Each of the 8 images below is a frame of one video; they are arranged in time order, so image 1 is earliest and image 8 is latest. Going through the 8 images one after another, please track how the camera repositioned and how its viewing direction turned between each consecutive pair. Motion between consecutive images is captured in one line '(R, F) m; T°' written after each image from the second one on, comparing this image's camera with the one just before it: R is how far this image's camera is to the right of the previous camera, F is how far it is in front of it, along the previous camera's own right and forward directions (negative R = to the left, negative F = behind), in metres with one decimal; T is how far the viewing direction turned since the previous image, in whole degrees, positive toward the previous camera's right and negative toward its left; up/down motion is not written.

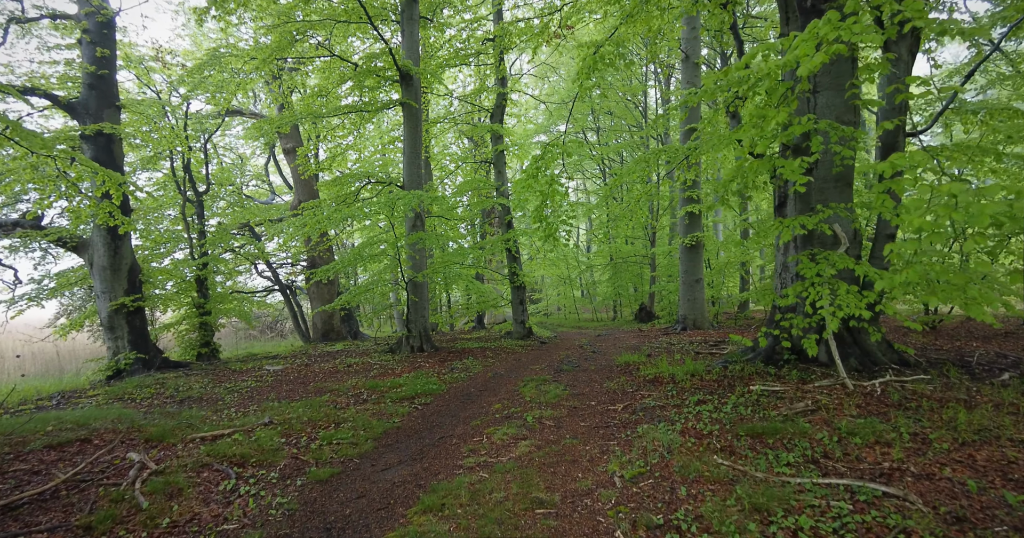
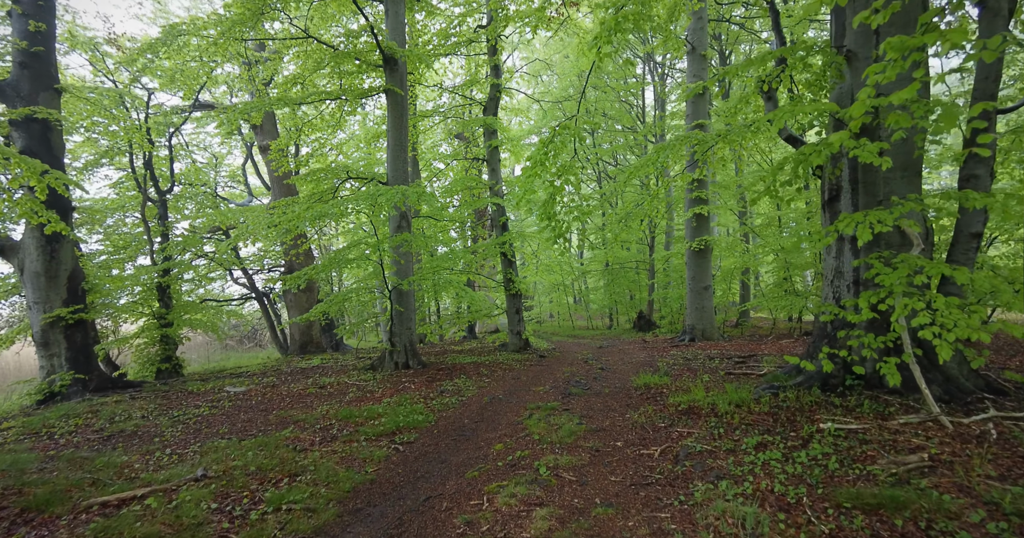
(-0.1, +1.2) m; +1°
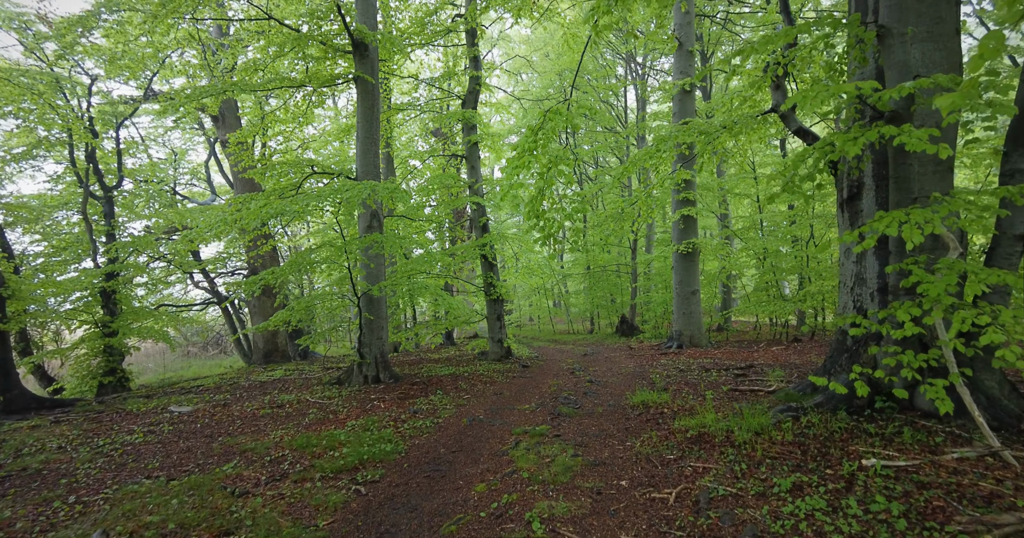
(-0.1, +0.8) m; +2°
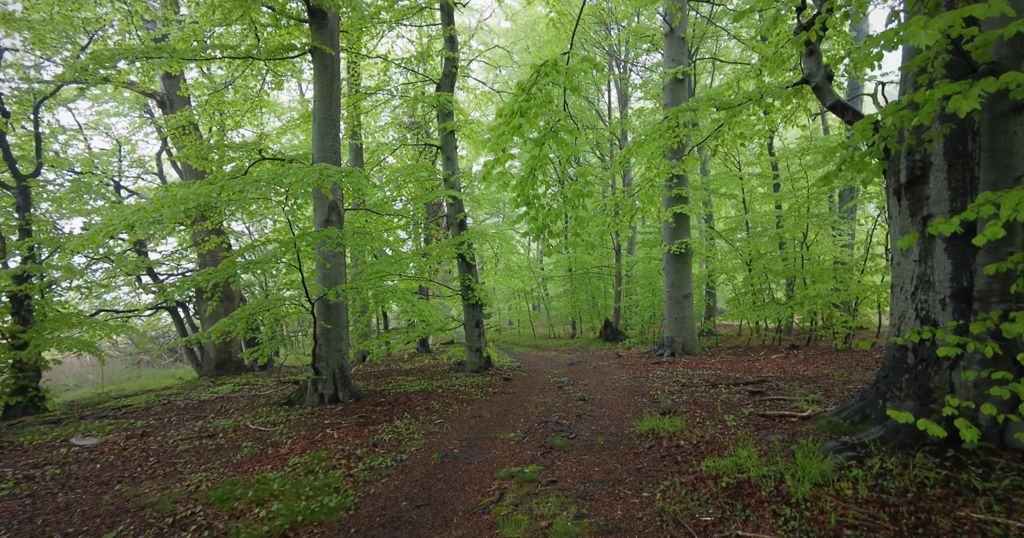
(0.0, +1.2) m; +2°
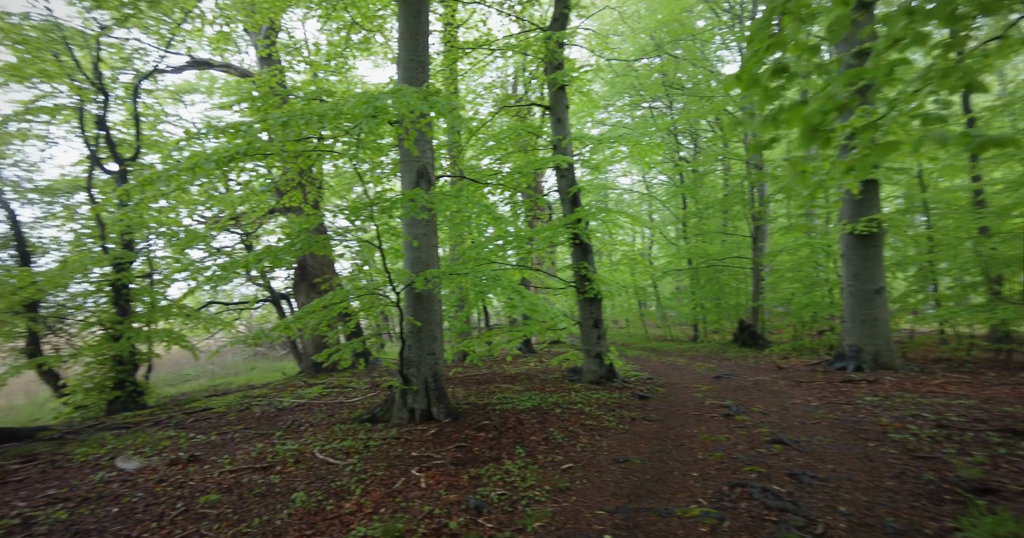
(-0.6, +2.2) m; -11°
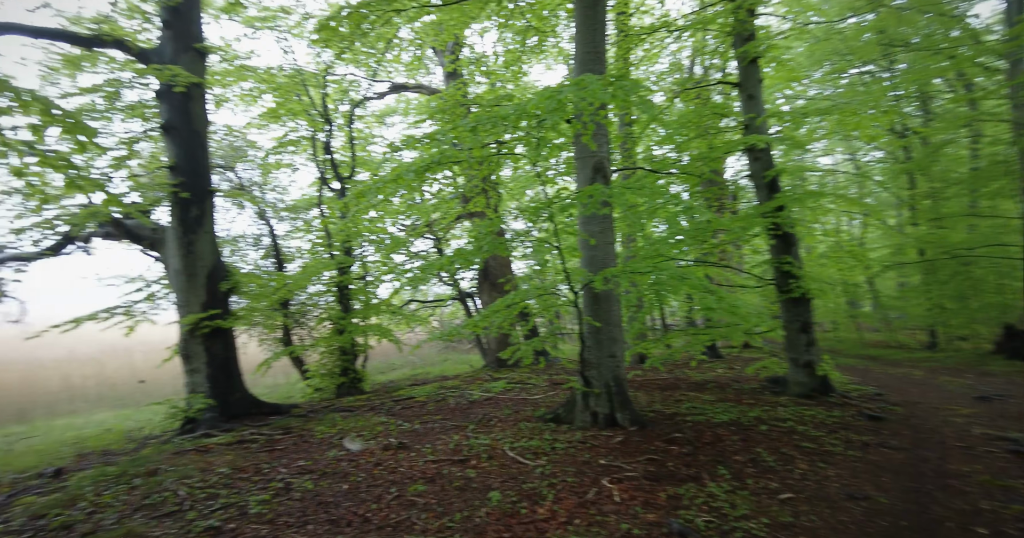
(-0.2, +0.2) m; -19°
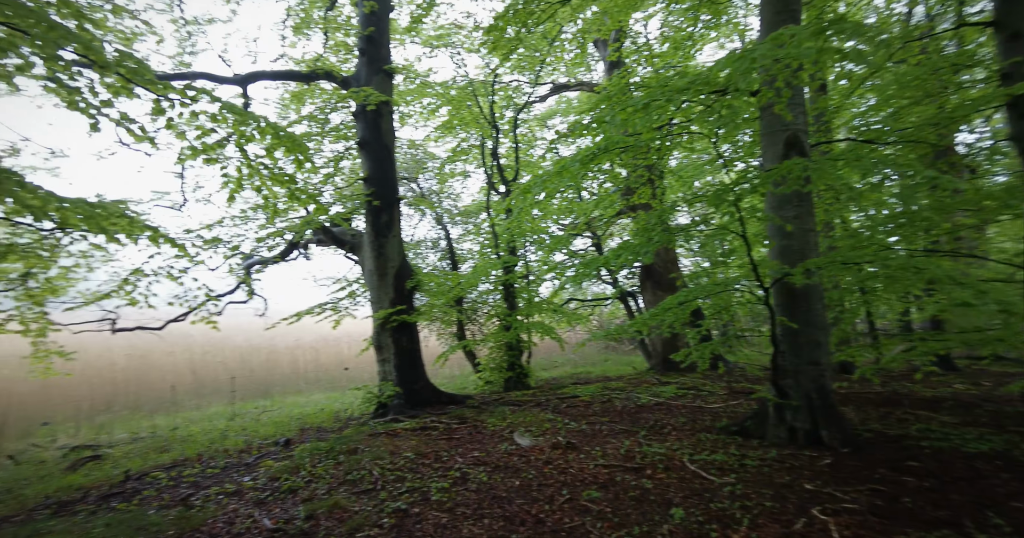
(-0.1, +0.2) m; -18°
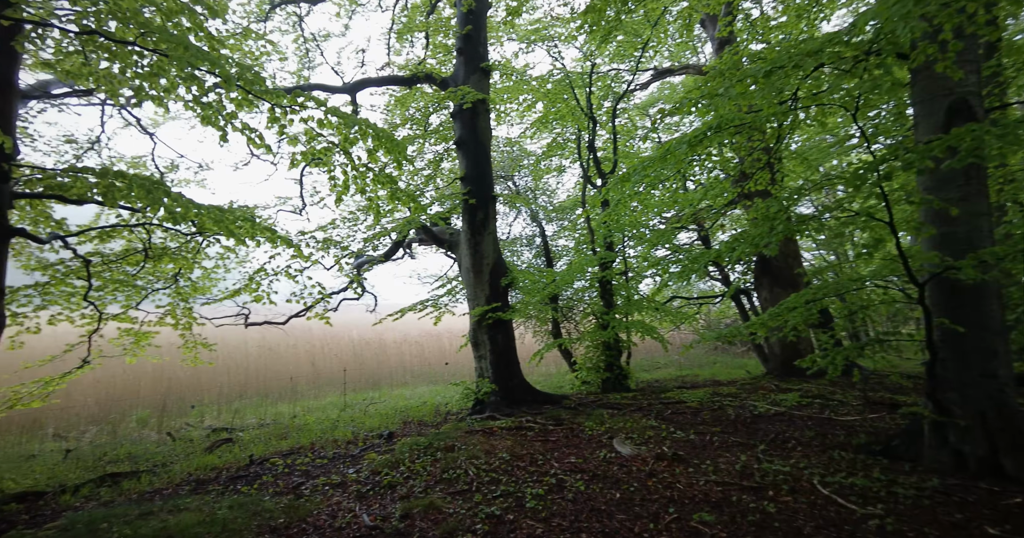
(0.0, +0.2) m; -11°
